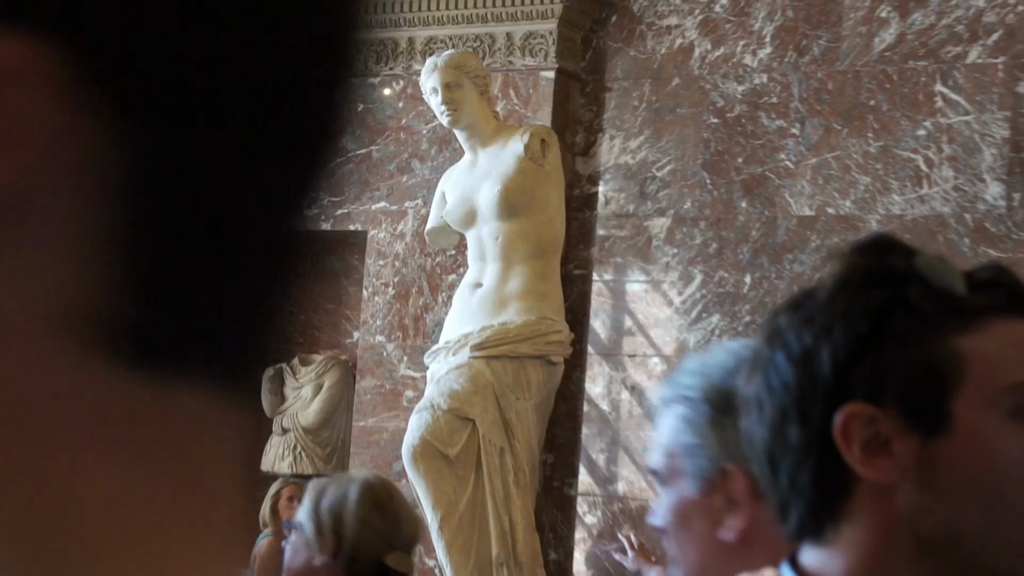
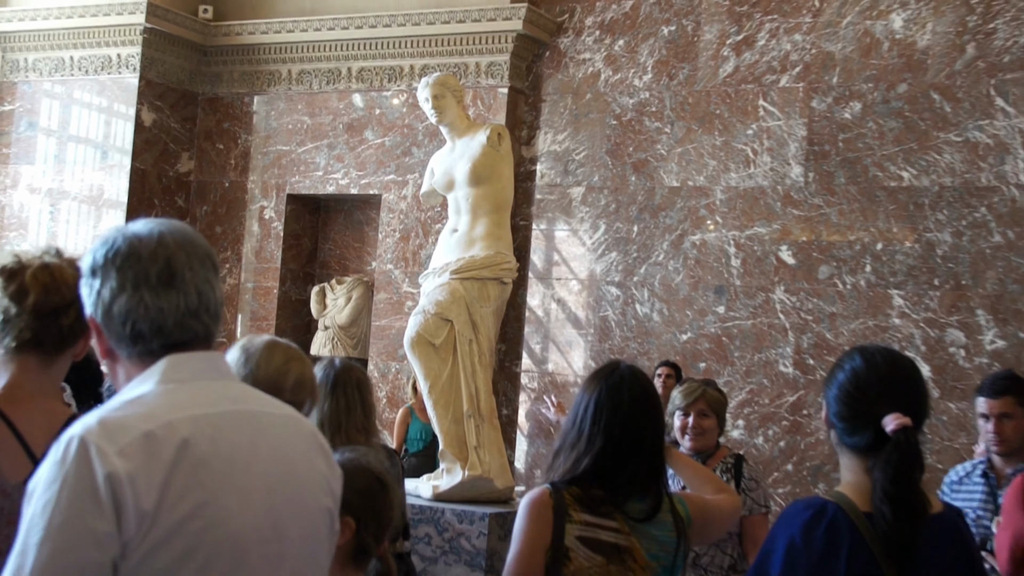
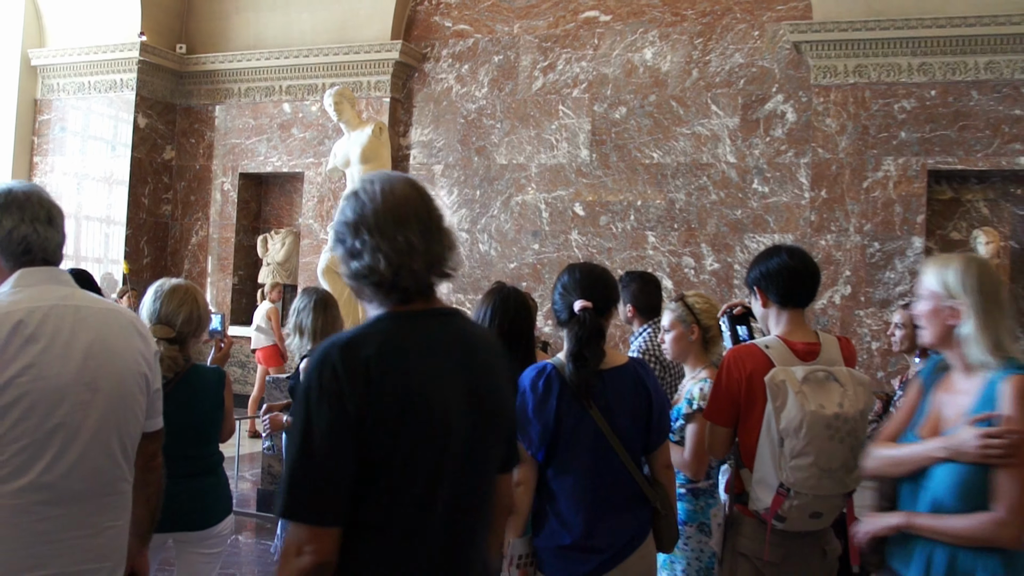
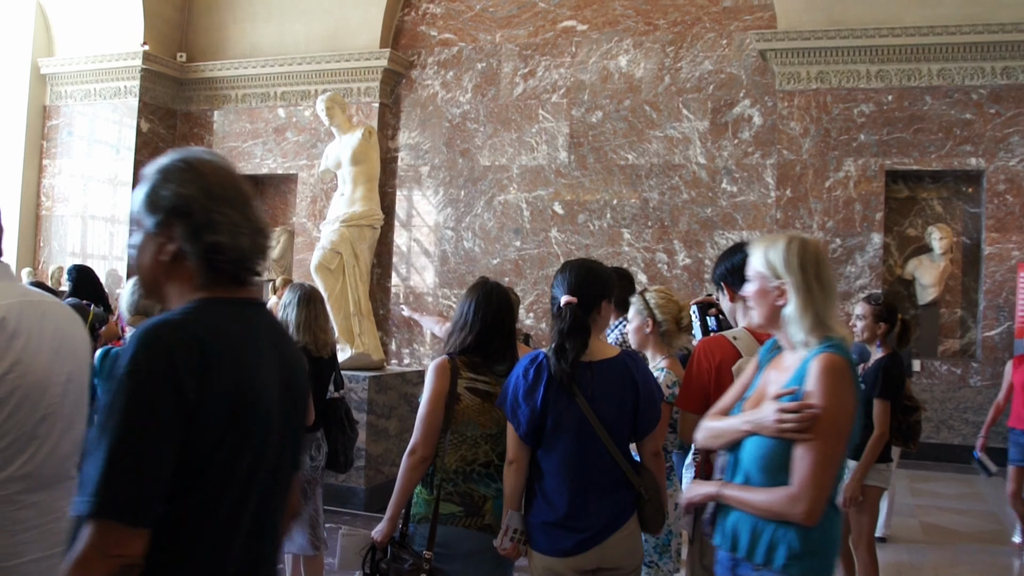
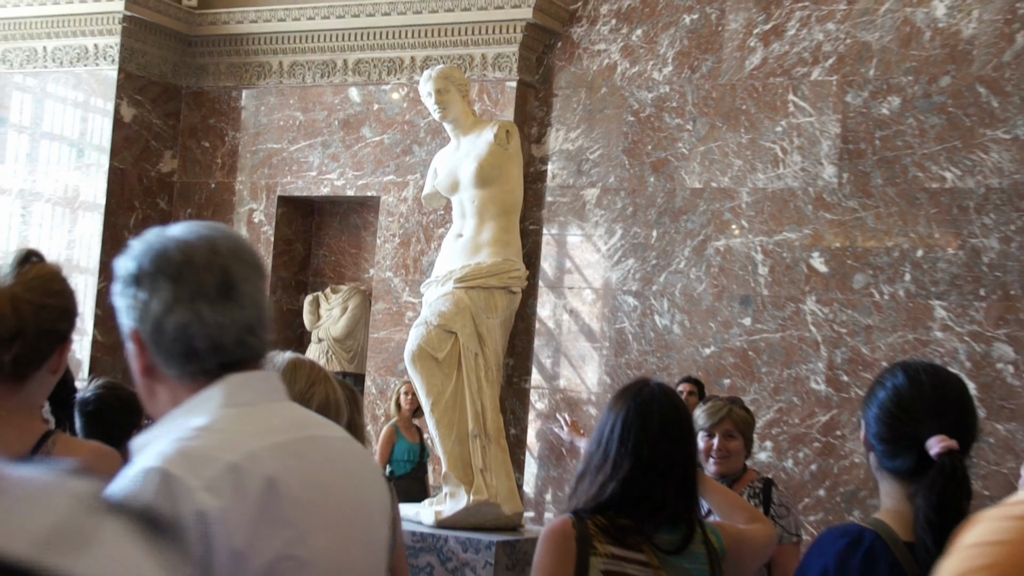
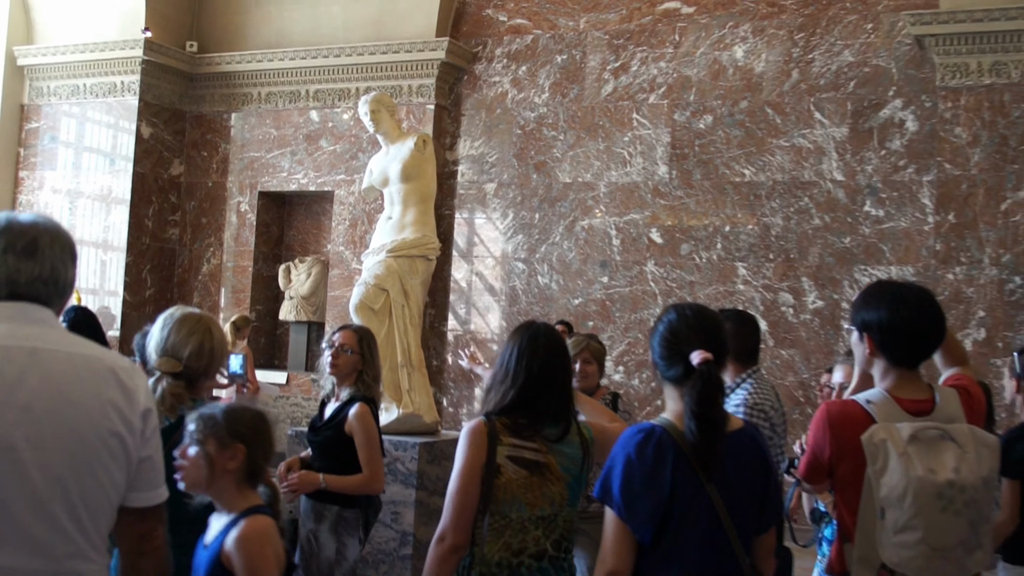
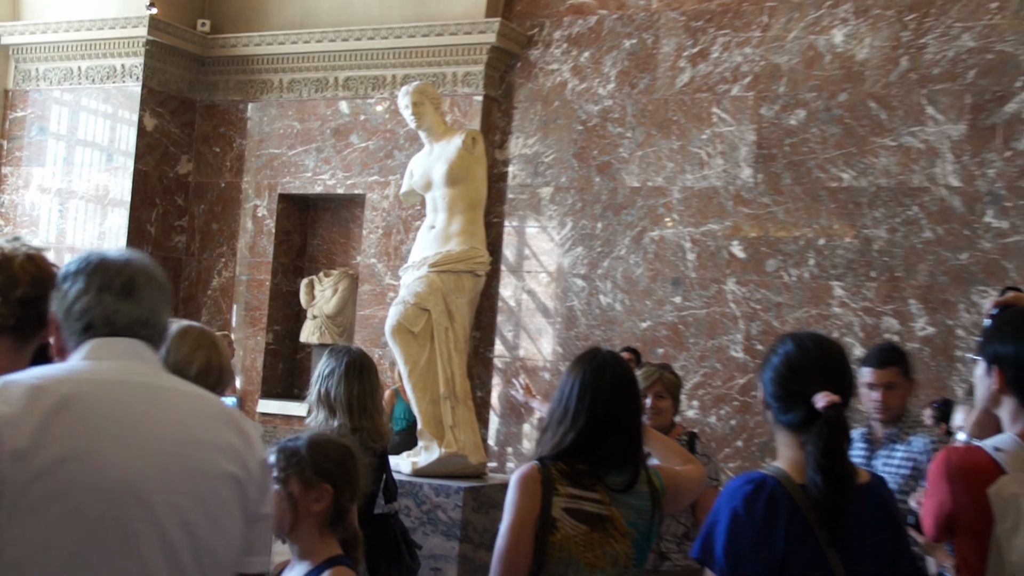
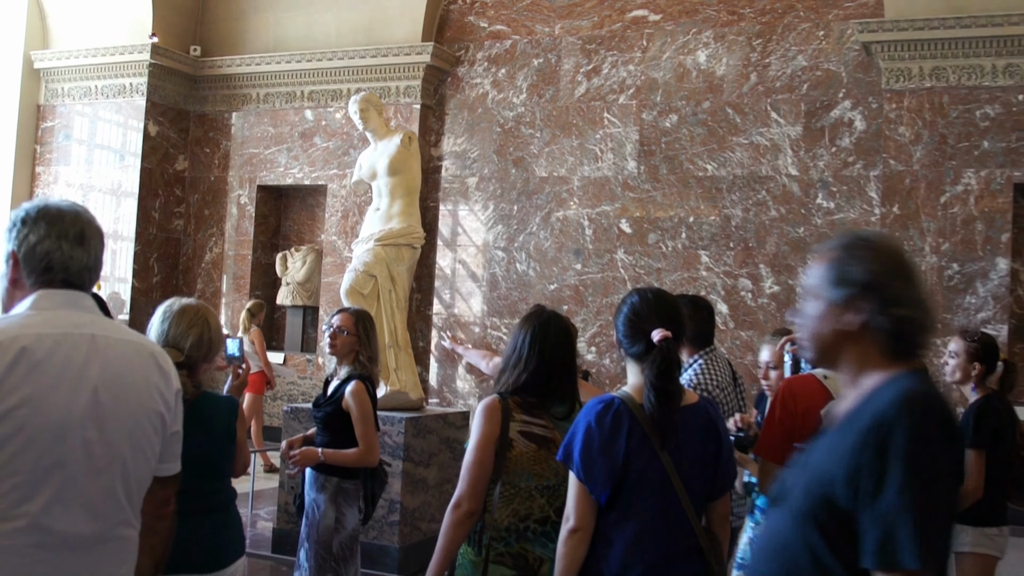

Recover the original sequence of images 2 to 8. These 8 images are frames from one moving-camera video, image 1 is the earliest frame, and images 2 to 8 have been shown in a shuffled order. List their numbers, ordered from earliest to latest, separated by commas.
5, 2, 7, 6, 8, 3, 4
